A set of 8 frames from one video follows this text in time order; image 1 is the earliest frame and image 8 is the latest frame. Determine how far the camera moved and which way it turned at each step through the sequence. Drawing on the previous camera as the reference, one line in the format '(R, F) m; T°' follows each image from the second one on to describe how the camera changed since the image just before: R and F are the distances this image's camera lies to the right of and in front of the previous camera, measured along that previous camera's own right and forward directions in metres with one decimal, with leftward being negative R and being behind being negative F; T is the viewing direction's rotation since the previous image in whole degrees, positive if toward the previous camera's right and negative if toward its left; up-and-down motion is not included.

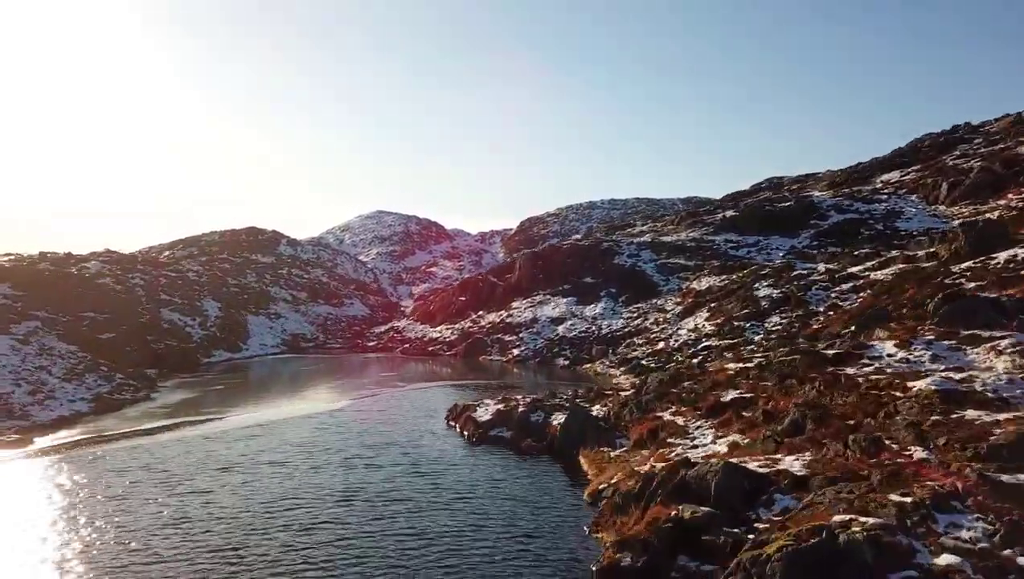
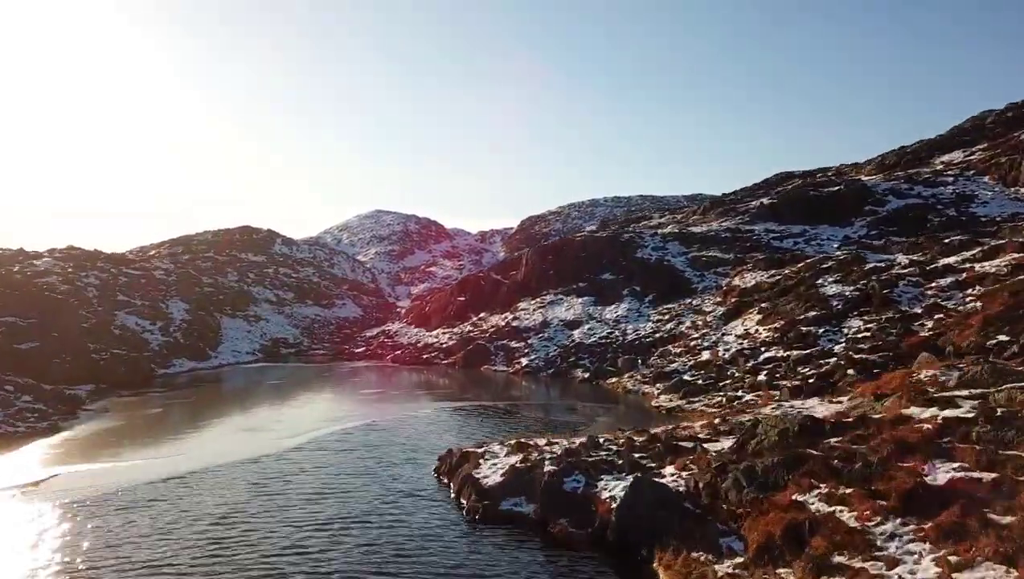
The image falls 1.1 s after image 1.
(-0.5, +9.0) m; 0°
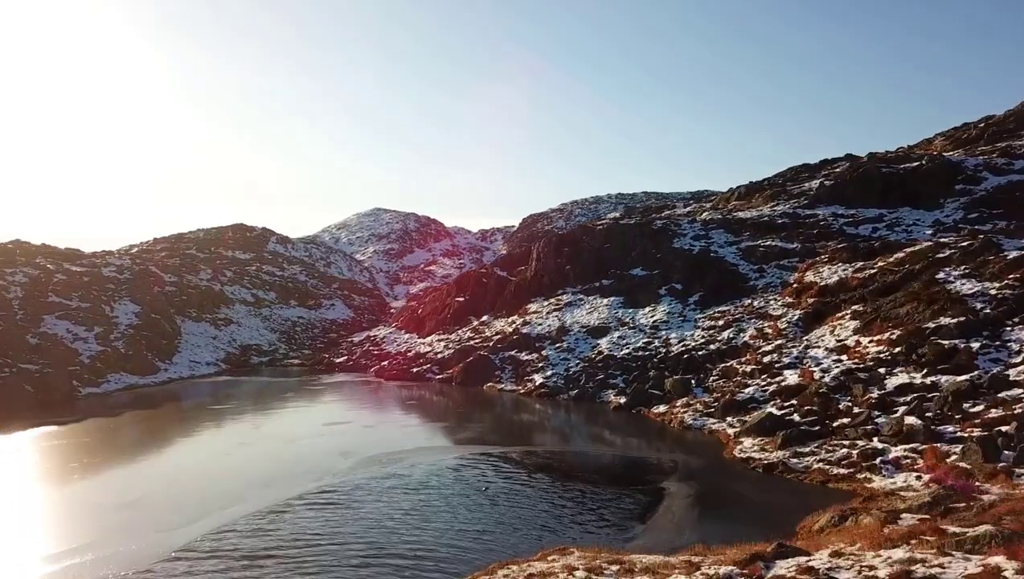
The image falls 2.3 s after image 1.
(-0.5, +10.5) m; 0°
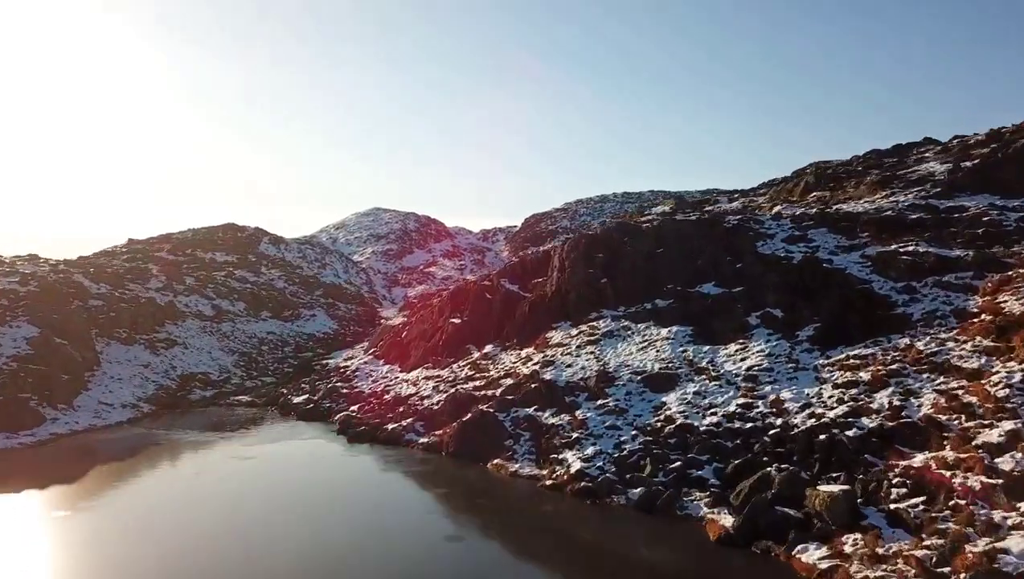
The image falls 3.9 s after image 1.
(-0.7, +14.2) m; 0°
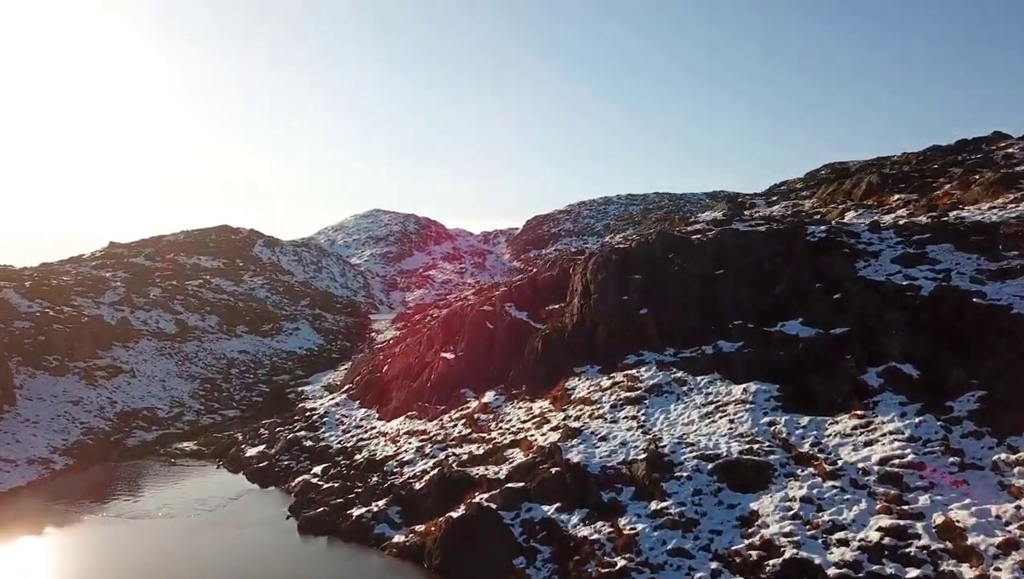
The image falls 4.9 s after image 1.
(-0.3, +9.2) m; 0°
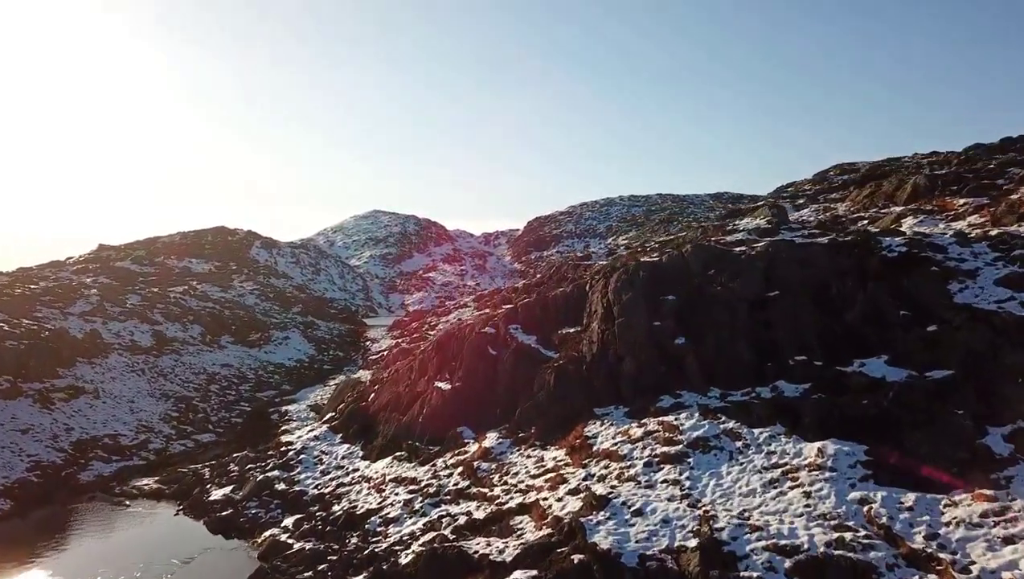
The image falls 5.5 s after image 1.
(-0.2, +5.0) m; 0°
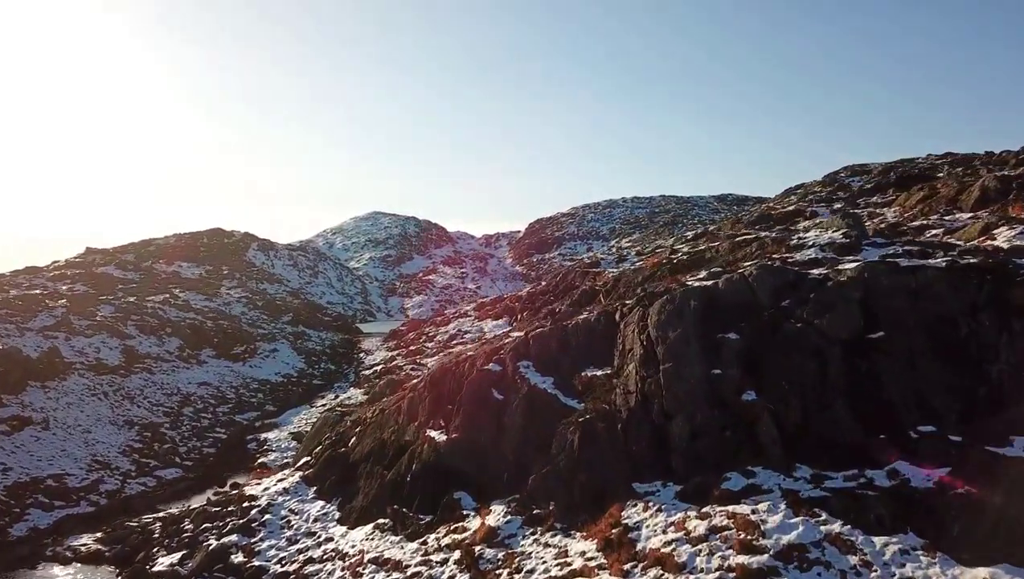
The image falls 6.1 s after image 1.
(-0.3, +5.7) m; 0°
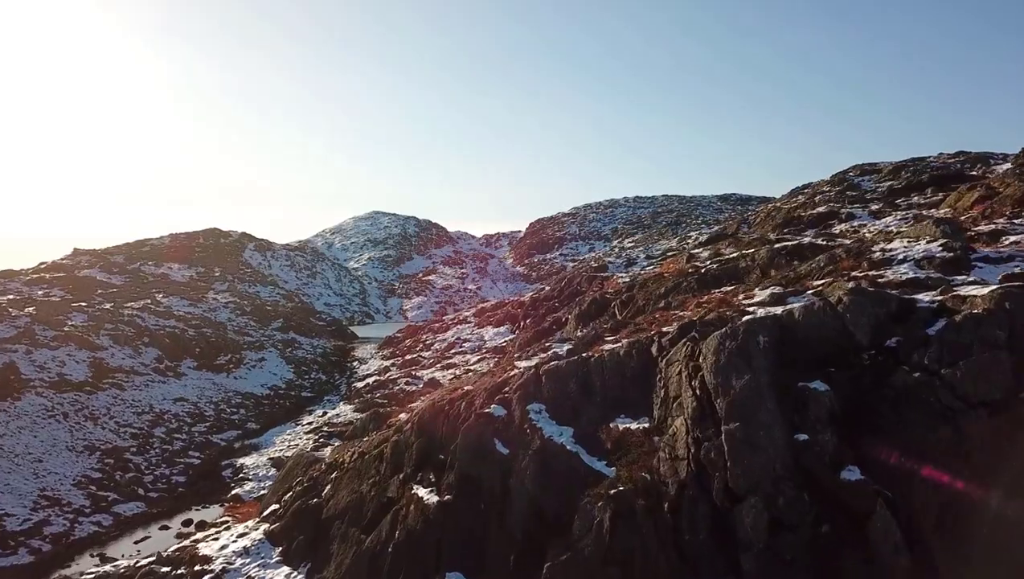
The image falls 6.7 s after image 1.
(-0.2, +4.8) m; 0°
